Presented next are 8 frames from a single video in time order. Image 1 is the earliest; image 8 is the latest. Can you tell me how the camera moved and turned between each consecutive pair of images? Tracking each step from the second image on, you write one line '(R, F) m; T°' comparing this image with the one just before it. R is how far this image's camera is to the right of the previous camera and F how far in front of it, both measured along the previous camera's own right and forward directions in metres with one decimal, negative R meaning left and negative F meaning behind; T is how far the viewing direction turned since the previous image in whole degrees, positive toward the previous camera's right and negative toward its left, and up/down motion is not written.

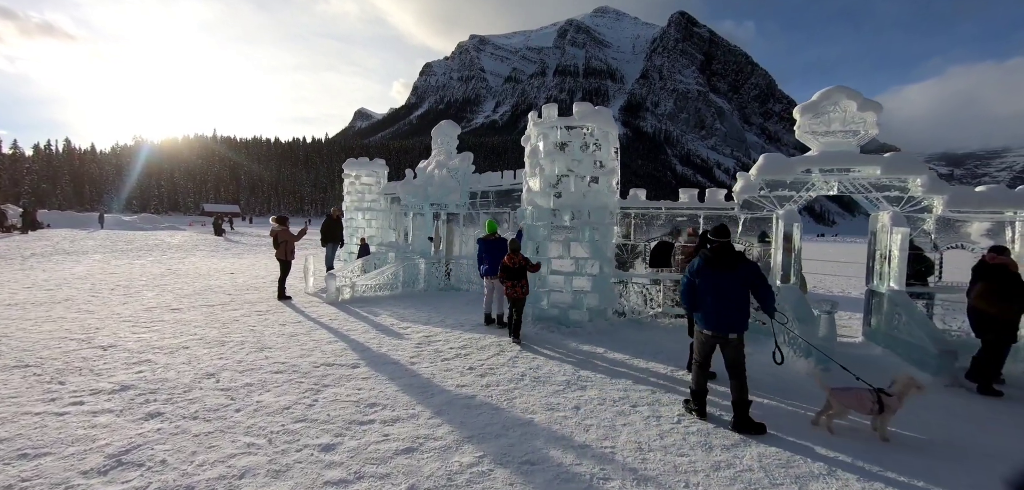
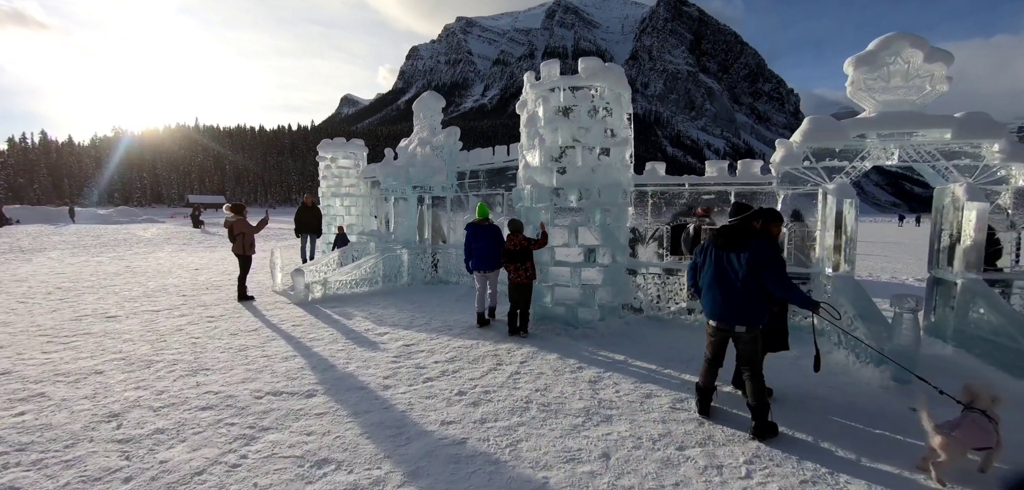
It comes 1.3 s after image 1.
(0.0, +1.1) m; +1°
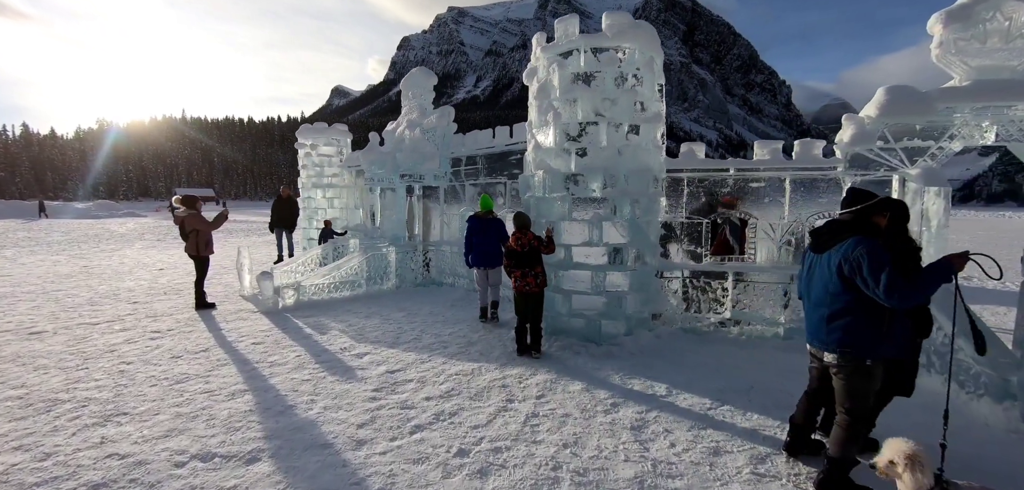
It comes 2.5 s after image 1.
(-0.2, +1.0) m; +1°
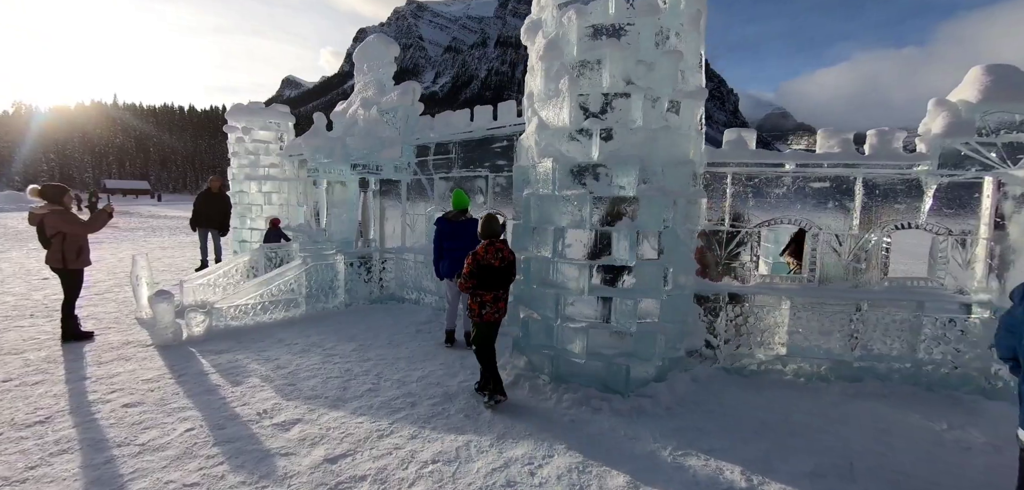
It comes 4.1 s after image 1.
(-0.3, +1.3) m; +5°
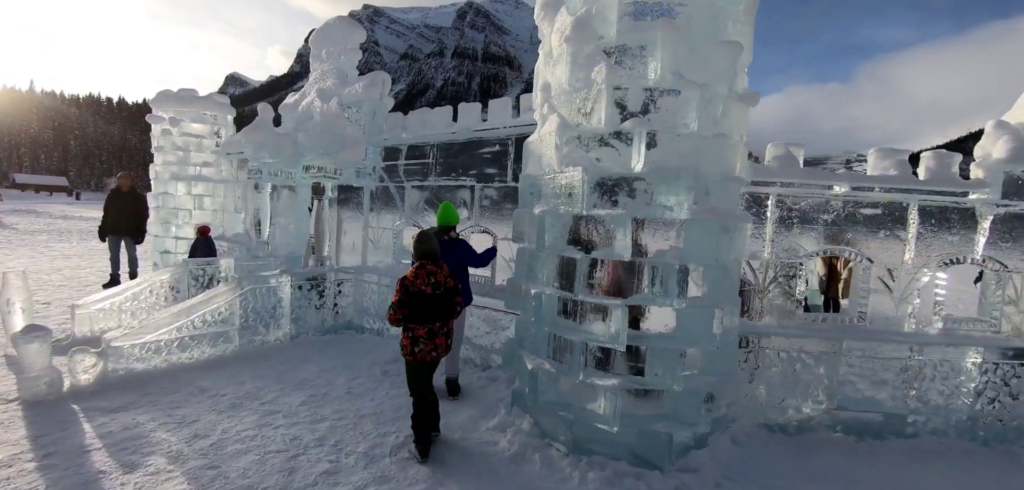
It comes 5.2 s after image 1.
(-0.3, +0.8) m; +6°
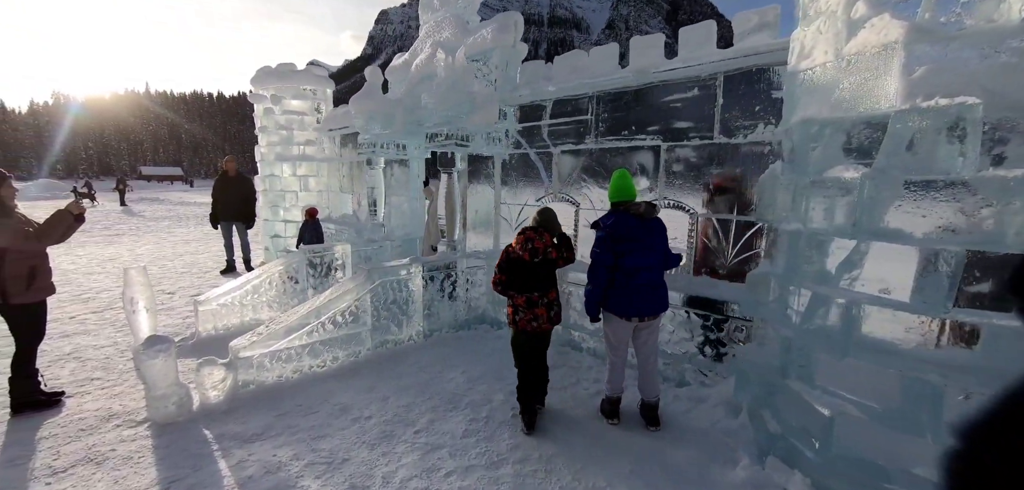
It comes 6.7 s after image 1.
(-0.9, +0.9) m; -9°
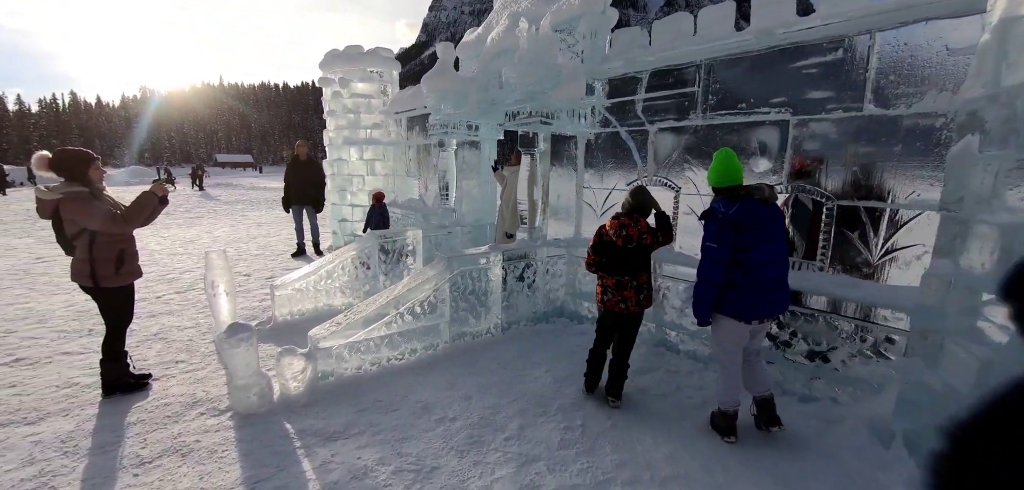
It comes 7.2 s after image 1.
(-0.3, +0.3) m; -6°
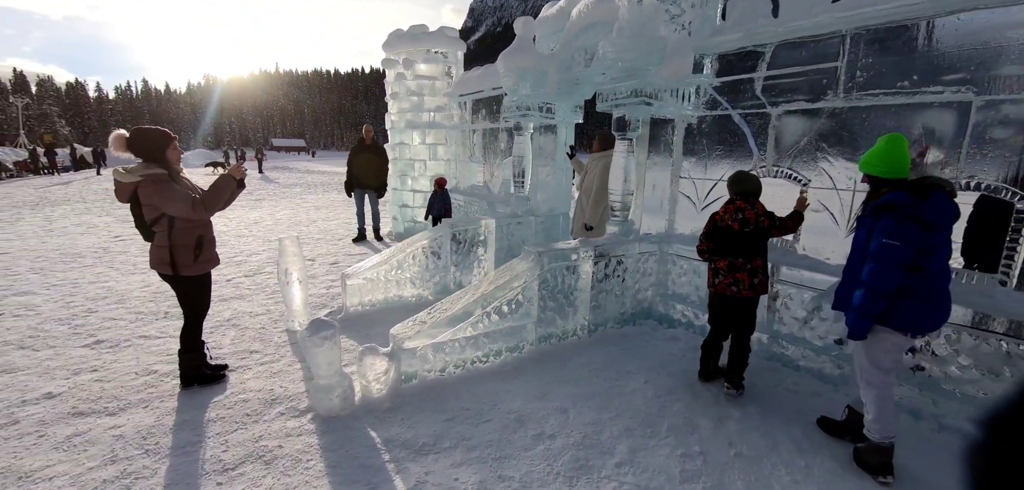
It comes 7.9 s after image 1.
(-0.4, +0.3) m; -5°
